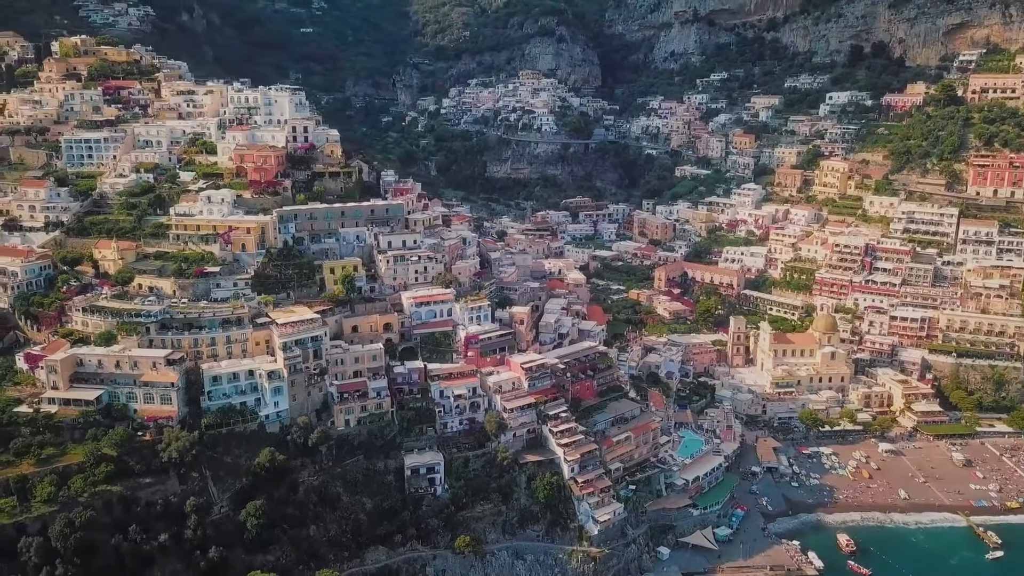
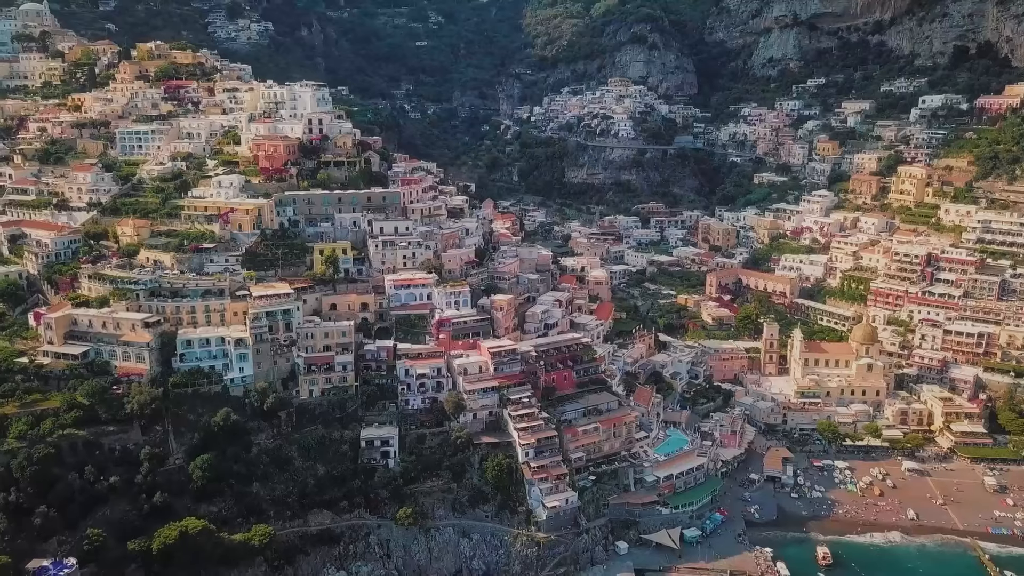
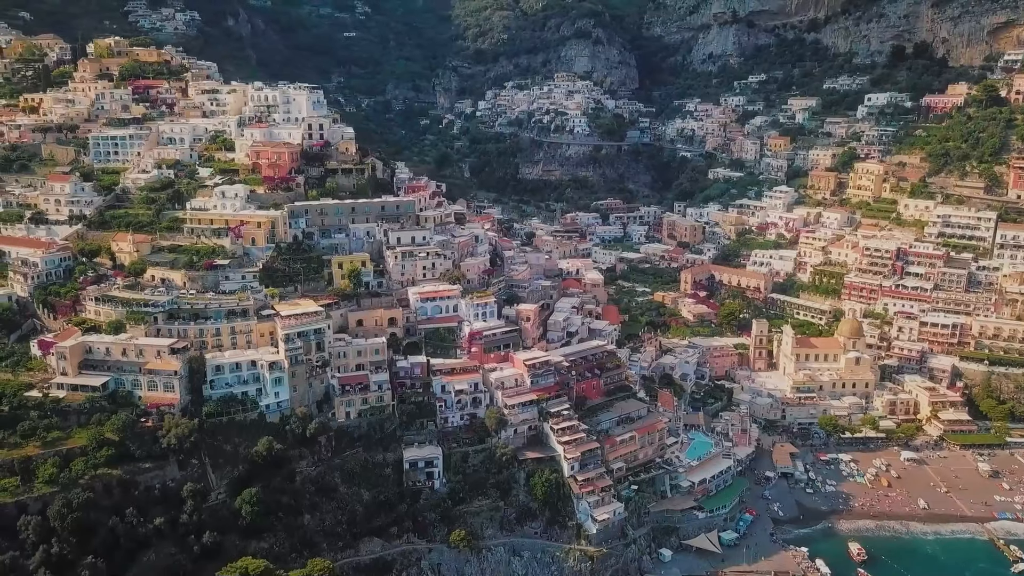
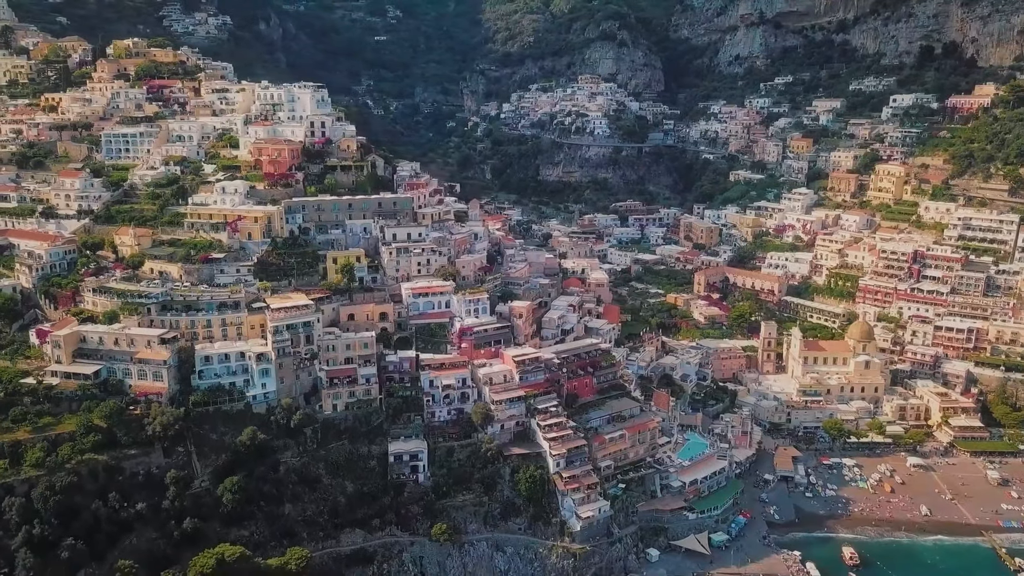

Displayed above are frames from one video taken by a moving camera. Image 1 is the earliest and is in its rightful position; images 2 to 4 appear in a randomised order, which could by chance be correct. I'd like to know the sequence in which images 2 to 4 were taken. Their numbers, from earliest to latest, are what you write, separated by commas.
3, 4, 2
